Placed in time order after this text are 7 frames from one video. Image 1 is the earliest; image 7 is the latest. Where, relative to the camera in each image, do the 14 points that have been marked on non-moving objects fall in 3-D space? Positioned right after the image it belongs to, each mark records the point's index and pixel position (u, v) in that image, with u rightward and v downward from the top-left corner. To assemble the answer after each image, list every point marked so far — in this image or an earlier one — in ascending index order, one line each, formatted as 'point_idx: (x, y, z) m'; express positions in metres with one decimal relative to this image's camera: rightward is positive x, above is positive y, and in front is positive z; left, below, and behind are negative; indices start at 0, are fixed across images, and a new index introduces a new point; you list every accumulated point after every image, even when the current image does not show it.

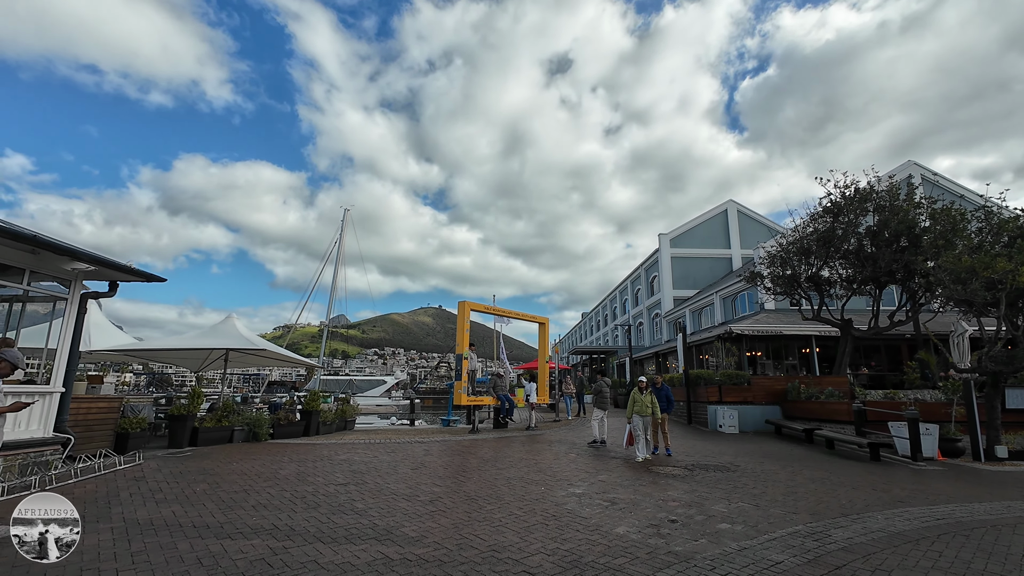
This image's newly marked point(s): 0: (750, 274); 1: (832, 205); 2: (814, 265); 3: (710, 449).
0: (+9.5, +0.6, +19.2) m
1: (+11.0, +2.8, +16.5) m
2: (+10.7, +0.8, +16.9) m
3: (+5.0, -4.0, +12.1) m
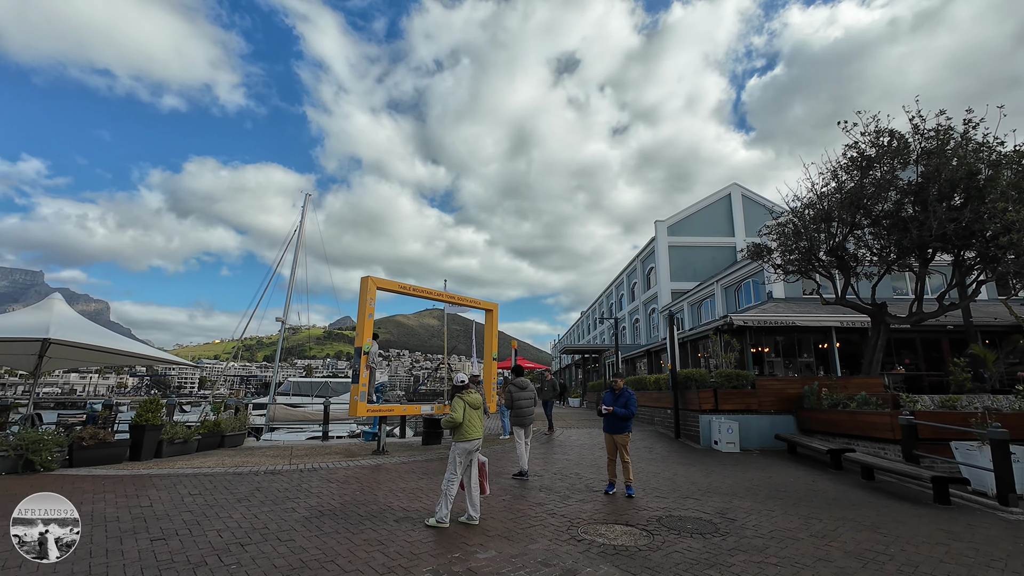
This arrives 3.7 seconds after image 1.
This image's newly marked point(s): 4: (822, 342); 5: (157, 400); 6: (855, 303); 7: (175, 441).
0: (+7.8, +1.3, +15.5) m
1: (+9.3, +3.5, +12.7) m
2: (+9.0, +1.5, +13.2) m
3: (+3.2, -3.4, +8.4) m
4: (+11.6, -2.0, +18.0) m
5: (-6.9, -2.2, +9.4) m
6: (+10.0, -0.4, +14.0) m
7: (-7.0, -3.2, +10.0) m
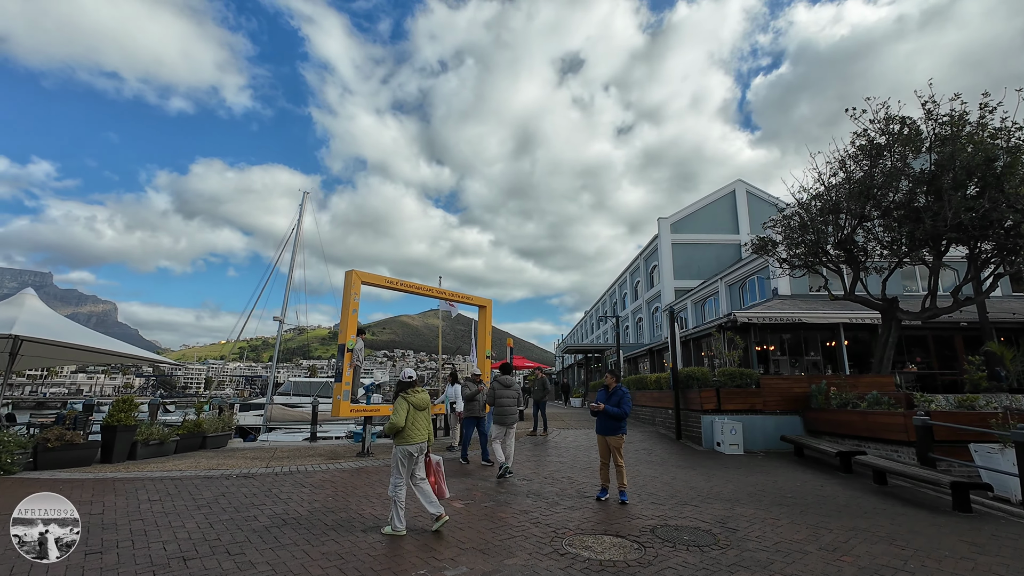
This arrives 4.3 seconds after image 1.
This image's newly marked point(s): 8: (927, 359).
0: (+7.7, +1.4, +15.0) m
1: (+9.1, +3.7, +12.2) m
2: (+8.8, +1.6, +12.6) m
3: (+3.0, -3.3, +7.9) m
4: (+11.5, -1.9, +17.4) m
5: (-7.1, -2.1, +9.0) m
6: (+9.8, -0.3, +13.4) m
7: (-7.2, -3.1, +9.6) m
8: (+13.5, -2.3, +15.6) m
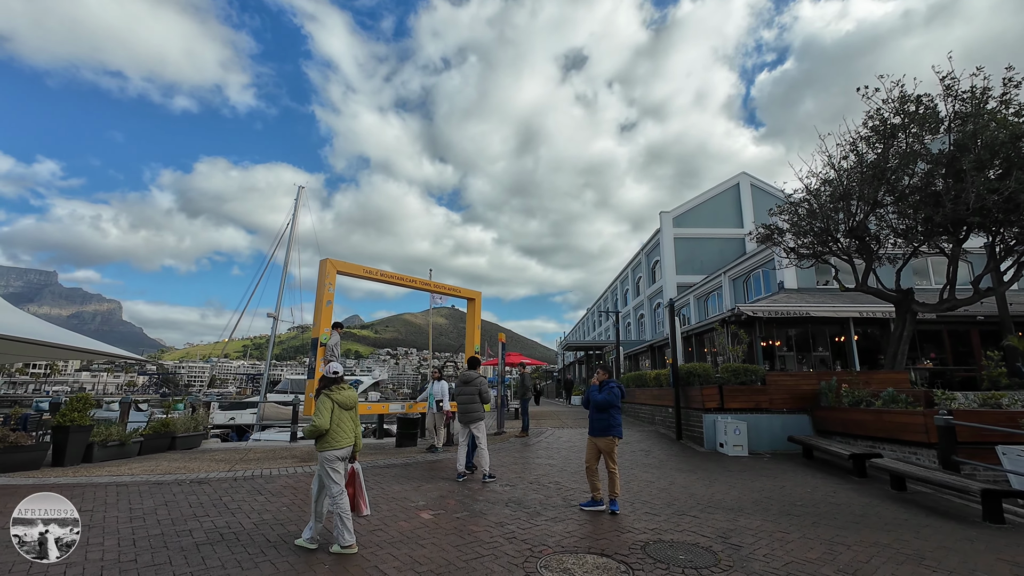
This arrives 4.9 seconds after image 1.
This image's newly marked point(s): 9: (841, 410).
0: (+7.4, +1.6, +14.2) m
1: (+8.8, +3.9, +11.4) m
2: (+8.5, +1.9, +11.8) m
3: (+2.7, -3.1, +7.2) m
4: (+11.3, -1.6, +16.6) m
5: (-7.4, -1.9, +8.3) m
6: (+9.6, -0.1, +12.7) m
7: (-7.5, -2.9, +8.9) m
8: (+13.2, -2.0, +14.9) m
9: (+6.8, -2.5, +10.0) m
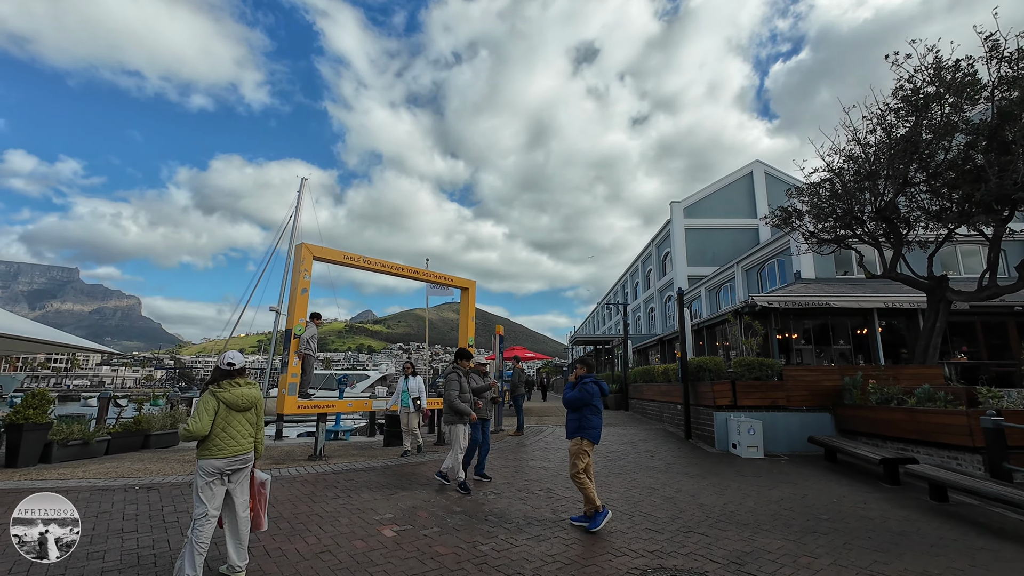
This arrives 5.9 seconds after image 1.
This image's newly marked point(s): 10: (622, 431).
0: (+7.4, +1.9, +13.2) m
1: (+8.7, +4.2, +10.3) m
2: (+8.4, +2.2, +10.8) m
3: (+2.5, -2.8, +6.3) m
4: (+11.3, -1.3, +15.5) m
5: (-7.6, -1.7, +7.7) m
6: (+9.5, +0.2, +11.6) m
7: (-7.6, -2.7, +8.3) m
8: (+13.2, -1.7, +13.7) m
9: (+6.7, -2.3, +9.0) m
10: (+2.9, -3.7, +12.5) m
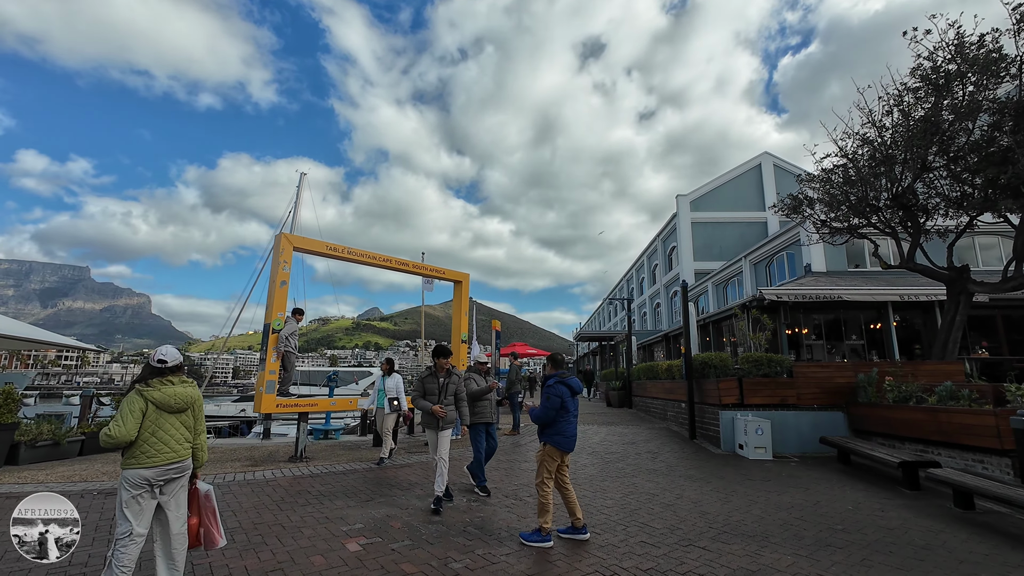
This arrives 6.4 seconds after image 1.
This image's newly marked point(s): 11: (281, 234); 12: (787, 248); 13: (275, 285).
0: (+7.3, +2.1, +12.6) m
1: (+8.5, +4.4, +9.7) m
2: (+8.3, +2.3, +10.2) m
3: (+2.3, -2.7, +5.8) m
4: (+11.3, -1.0, +14.9) m
5: (-7.7, -1.6, +7.3) m
6: (+9.4, +0.4, +11.0) m
7: (-7.8, -2.6, +8.0) m
8: (+13.1, -1.5, +13.1) m
9: (+6.6, -2.1, +8.5) m
10: (+2.8, -3.5, +12.0) m
11: (-4.0, +0.9, +8.3) m
12: (+11.3, +1.7, +19.7) m
13: (-4.0, +0.1, +8.1) m
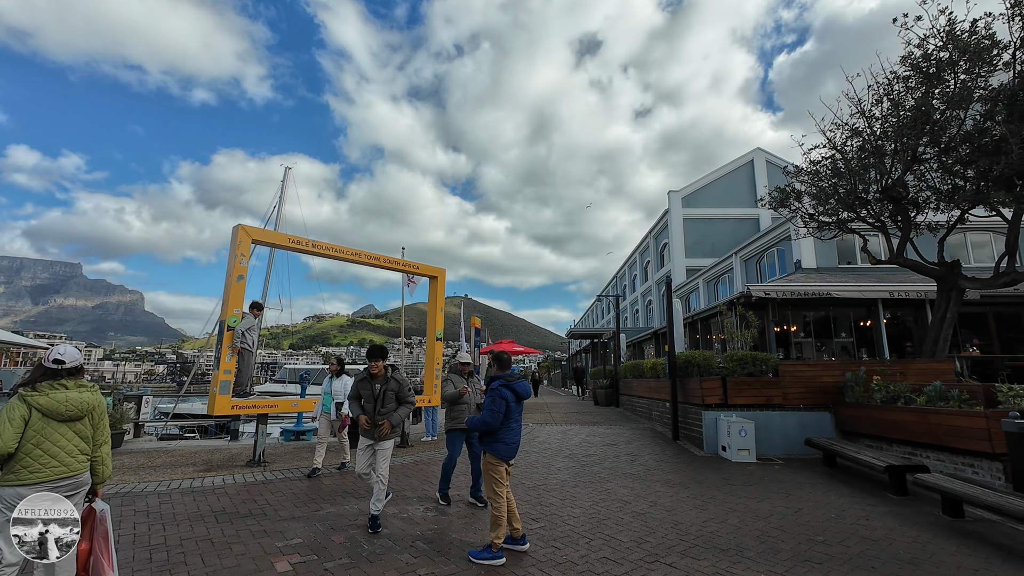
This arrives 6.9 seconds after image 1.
0: (+6.8, +2.2, +12.2) m
1: (+8.1, +4.4, +9.3) m
2: (+7.8, +2.4, +9.8) m
3: (+1.9, -2.6, +5.4) m
4: (+10.7, -0.9, +14.6) m
5: (-8.2, -1.5, +6.8) m
6: (+8.9, +0.5, +10.7) m
7: (-8.3, -2.5, +7.5) m
8: (+12.6, -1.4, +12.8) m
9: (+6.1, -2.0, +8.1) m
10: (+2.3, -3.4, +11.6) m
11: (-4.5, +1.0, +7.8) m
12: (+10.7, +1.8, +19.4) m
13: (-4.4, +0.1, +7.7) m
